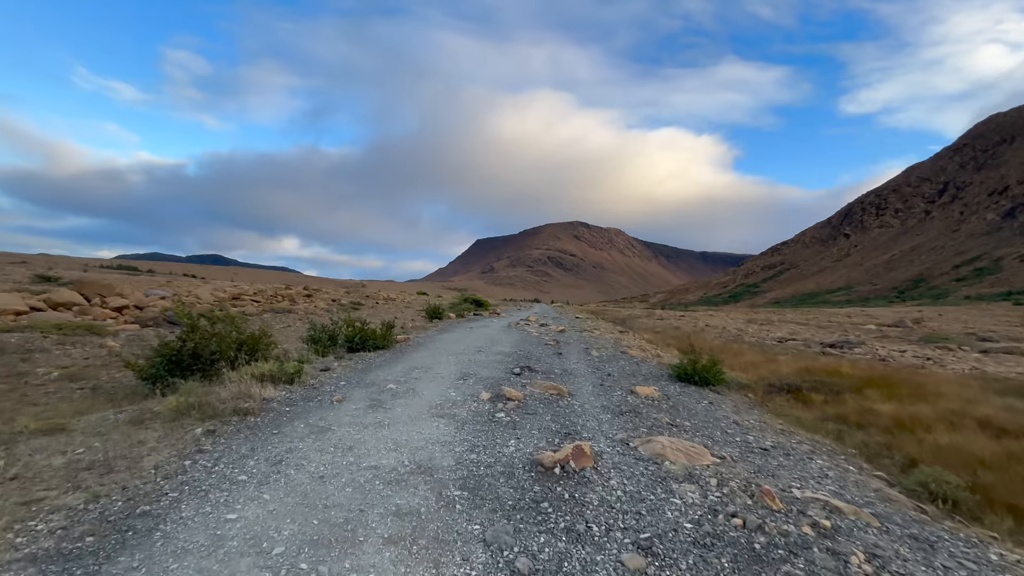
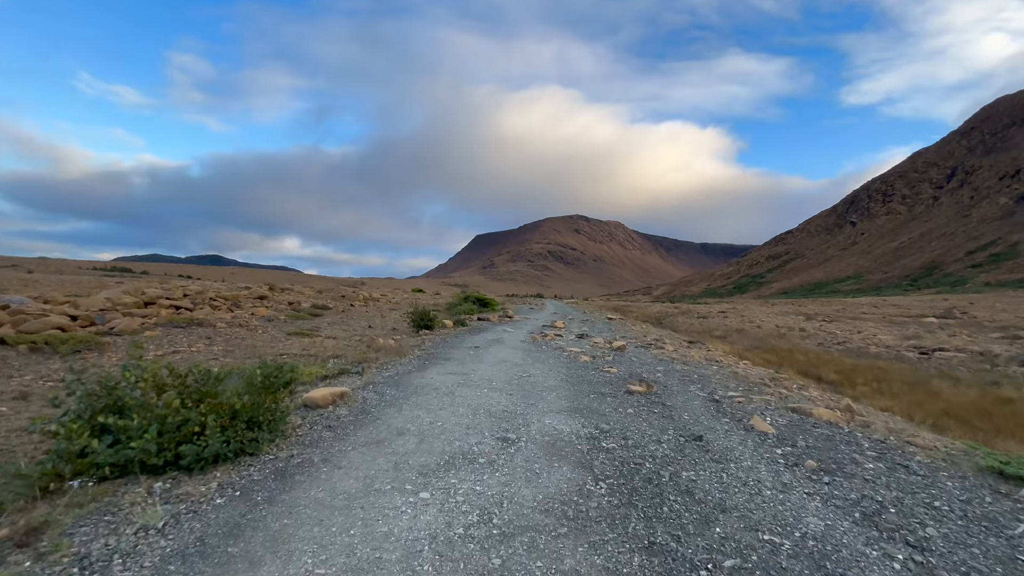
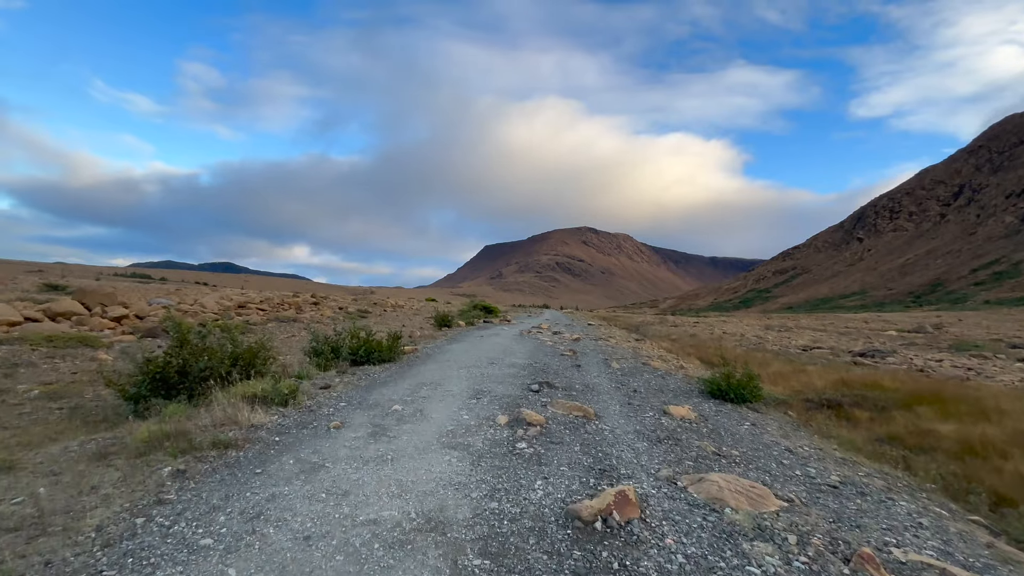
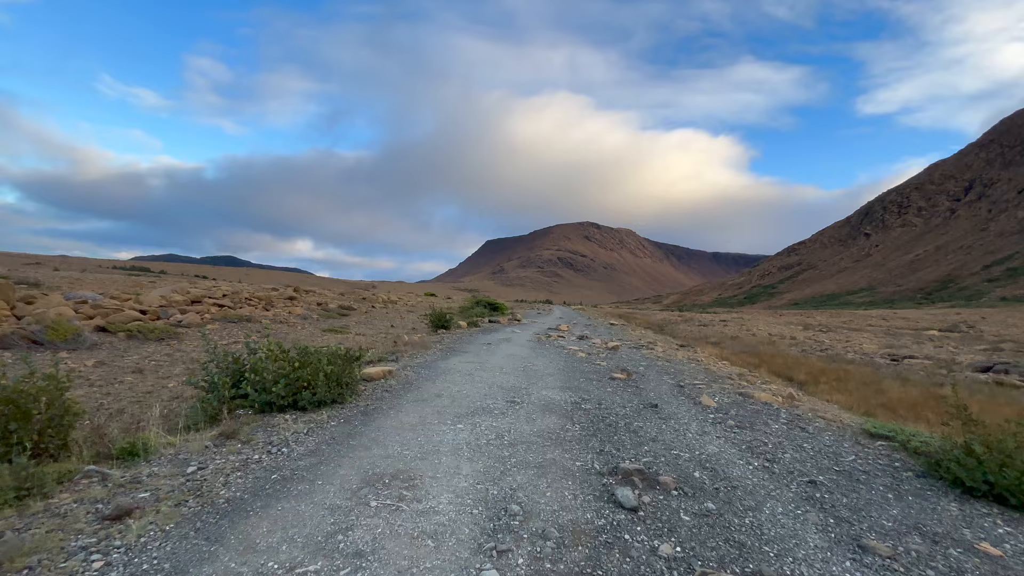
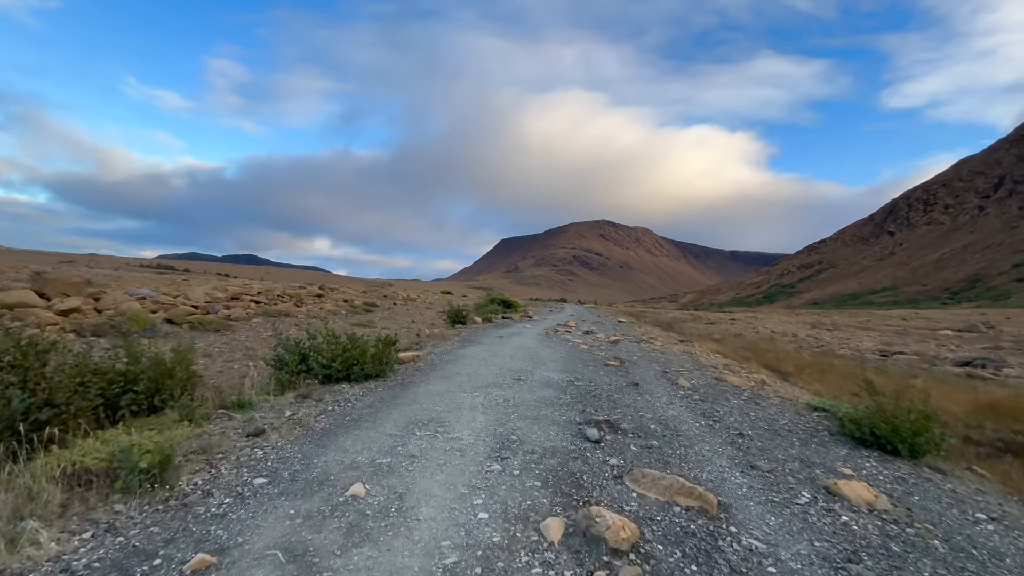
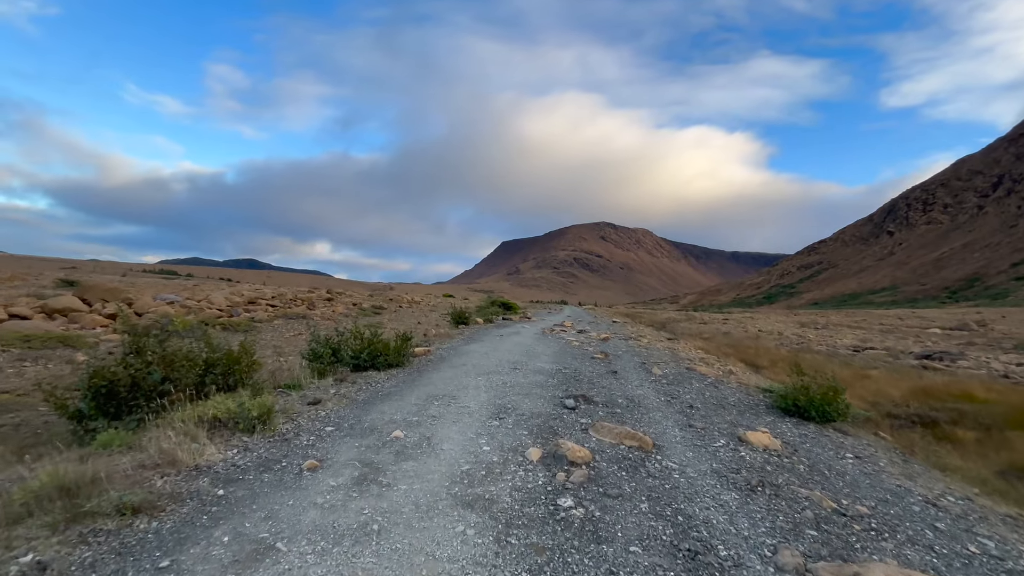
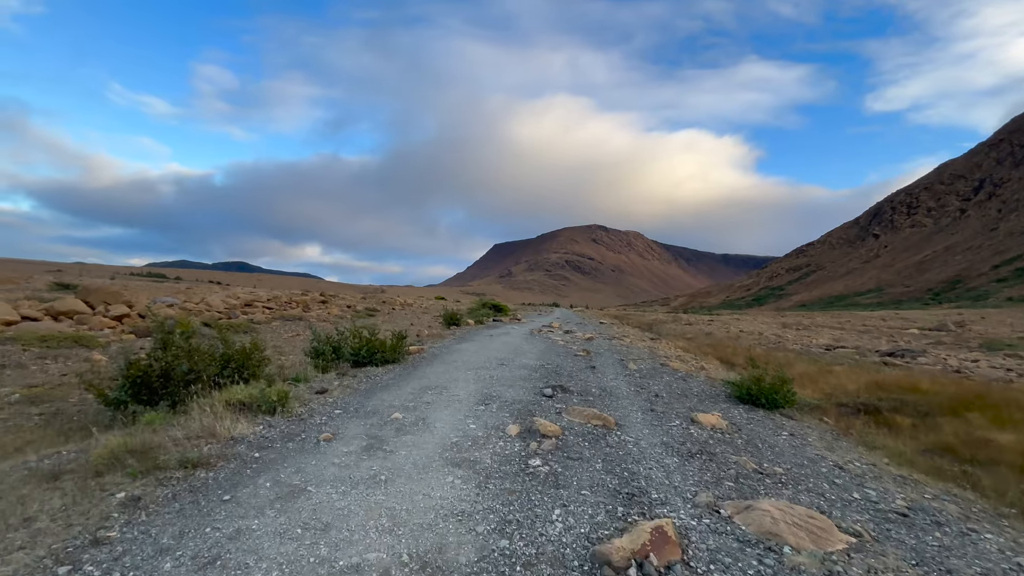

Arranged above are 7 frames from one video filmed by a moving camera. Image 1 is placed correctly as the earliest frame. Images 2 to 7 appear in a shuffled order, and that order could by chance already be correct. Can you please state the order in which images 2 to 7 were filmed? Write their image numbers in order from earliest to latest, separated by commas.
3, 7, 6, 5, 4, 2
